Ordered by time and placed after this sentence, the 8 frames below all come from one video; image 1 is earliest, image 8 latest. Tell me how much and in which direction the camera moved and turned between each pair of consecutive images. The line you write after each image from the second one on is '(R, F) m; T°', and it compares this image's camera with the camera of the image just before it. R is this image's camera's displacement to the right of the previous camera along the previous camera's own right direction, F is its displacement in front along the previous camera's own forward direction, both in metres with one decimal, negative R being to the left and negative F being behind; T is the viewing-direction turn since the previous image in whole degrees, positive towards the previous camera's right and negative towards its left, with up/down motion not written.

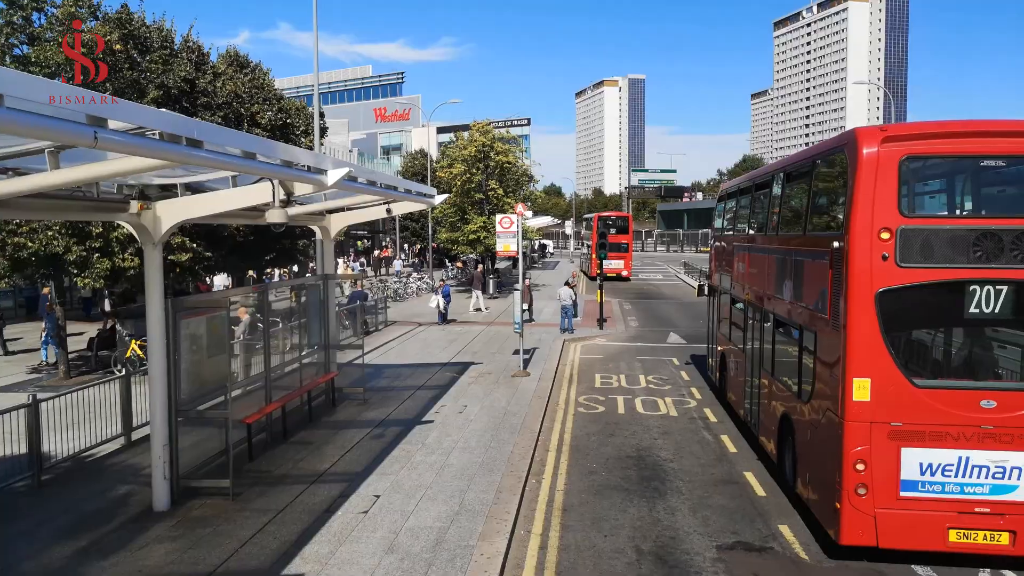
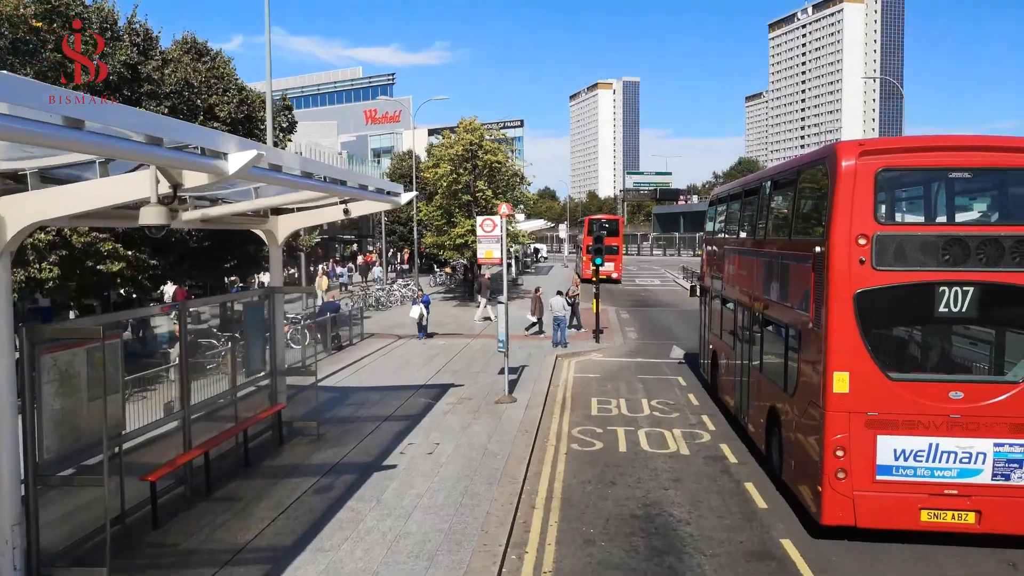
(+0.2, +2.0) m; 0°
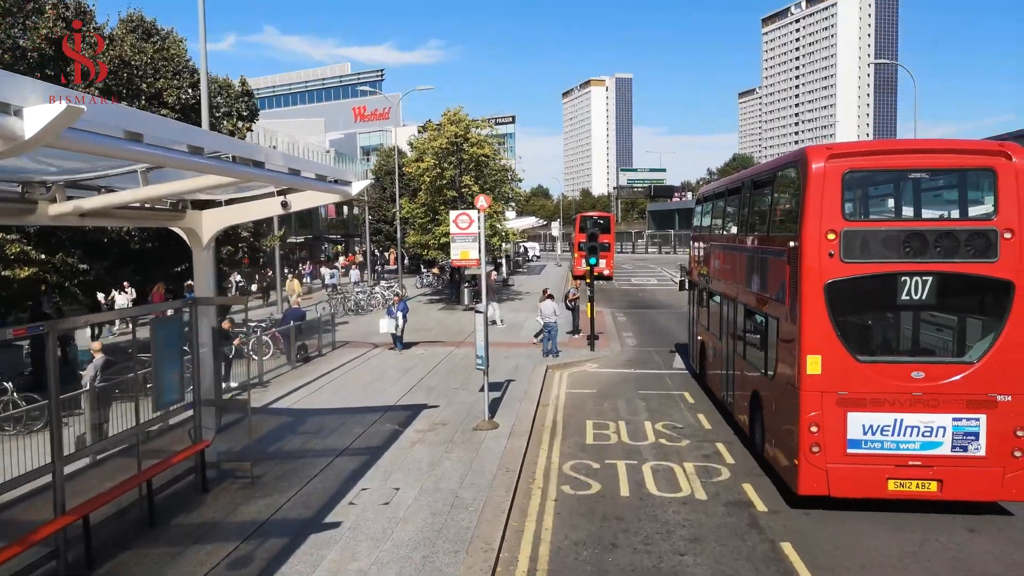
(+0.2, +1.9) m; 0°
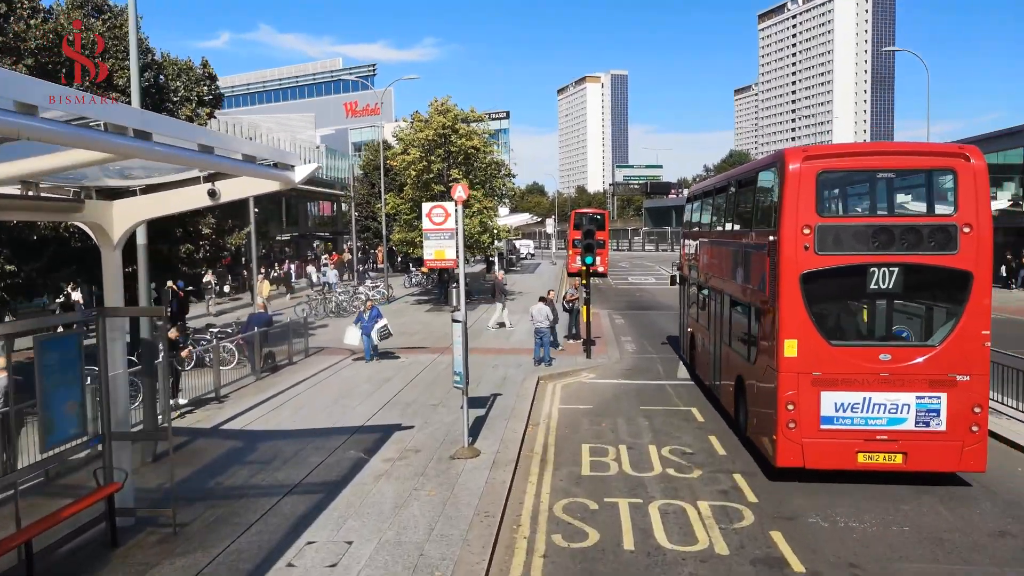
(+0.2, +1.6) m; 0°
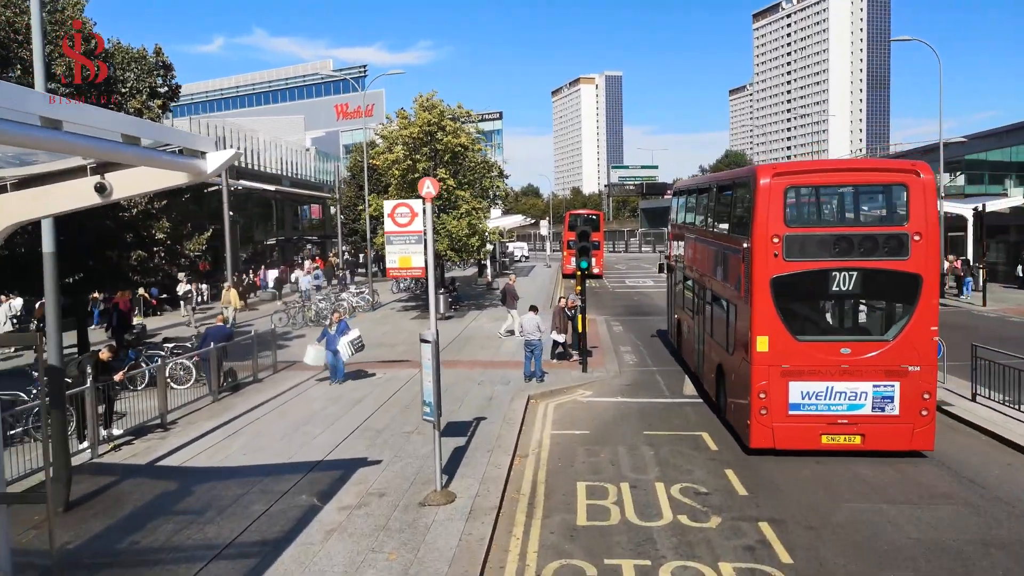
(+0.2, +1.5) m; 0°
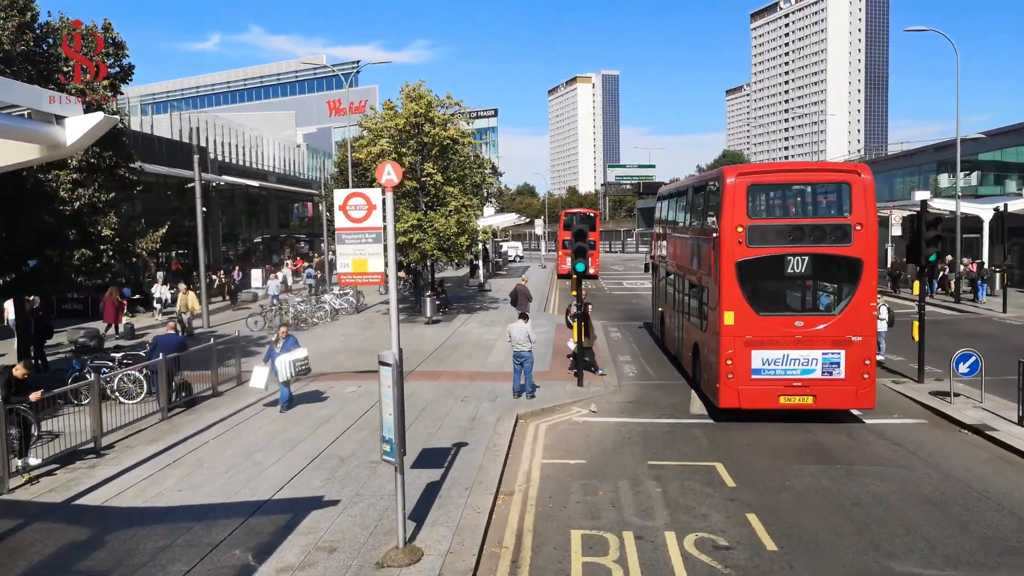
(+0.1, +1.5) m; 0°
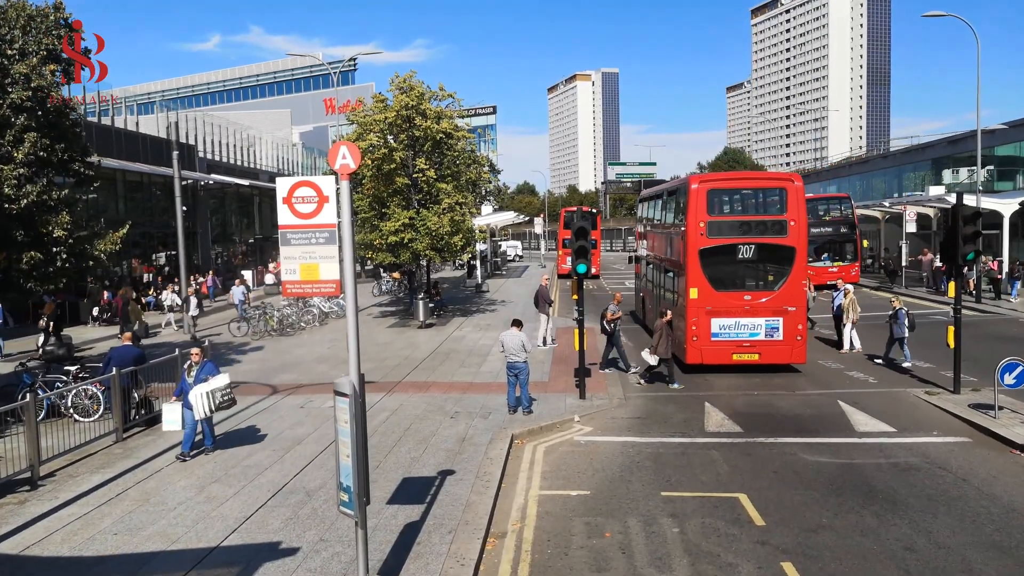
(+0.1, +1.2) m; 0°
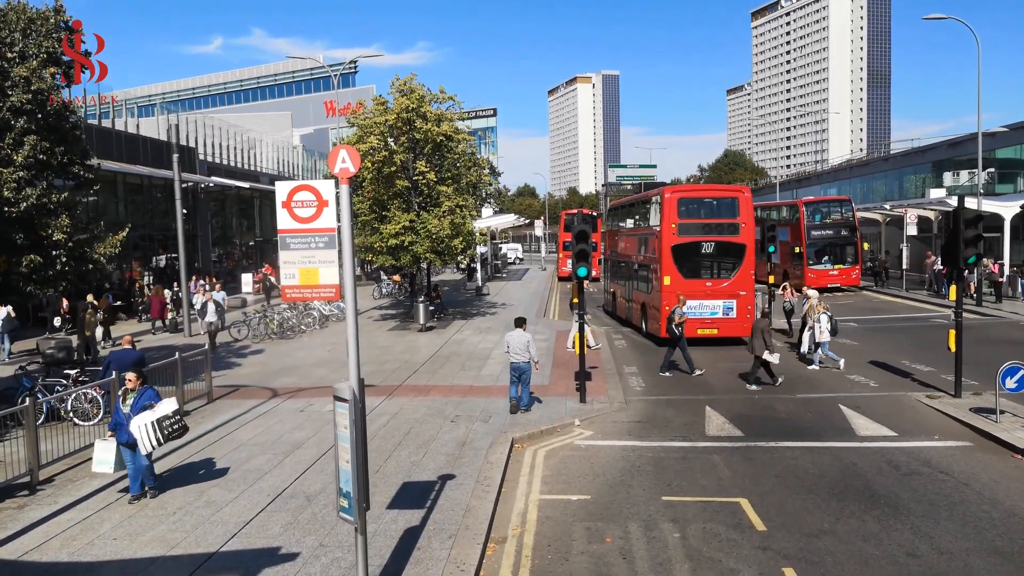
(0.0, 0.0) m; 0°
